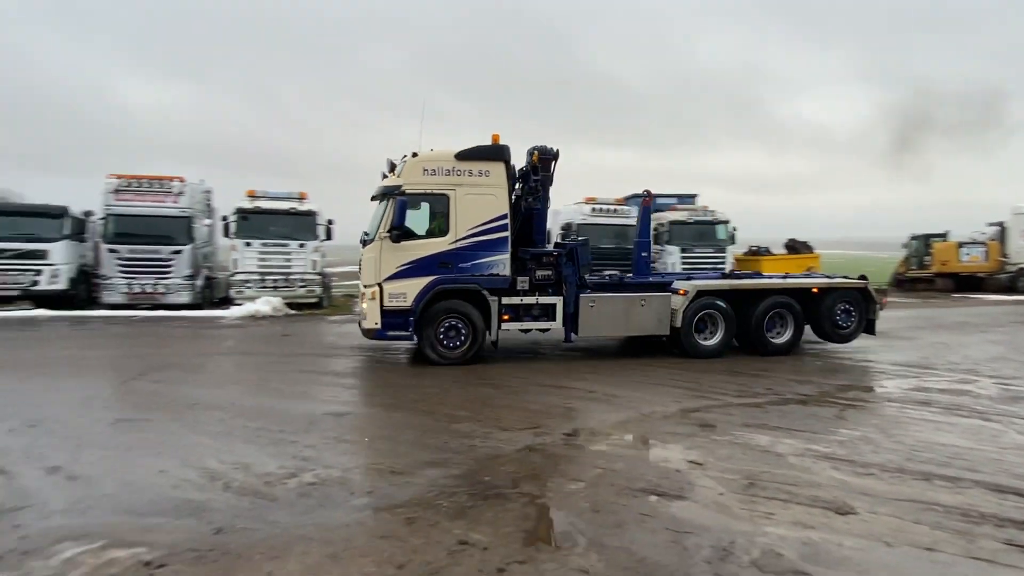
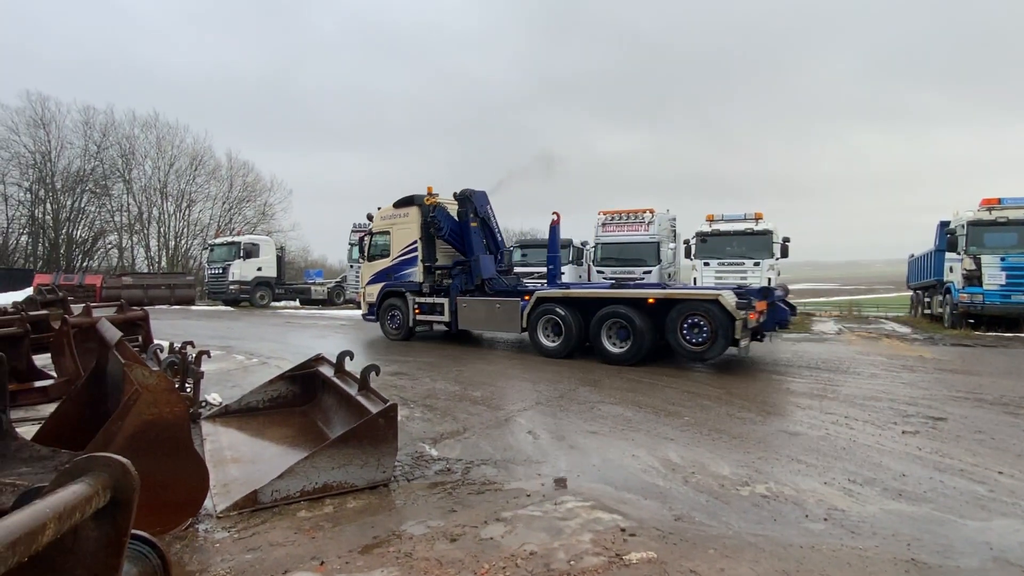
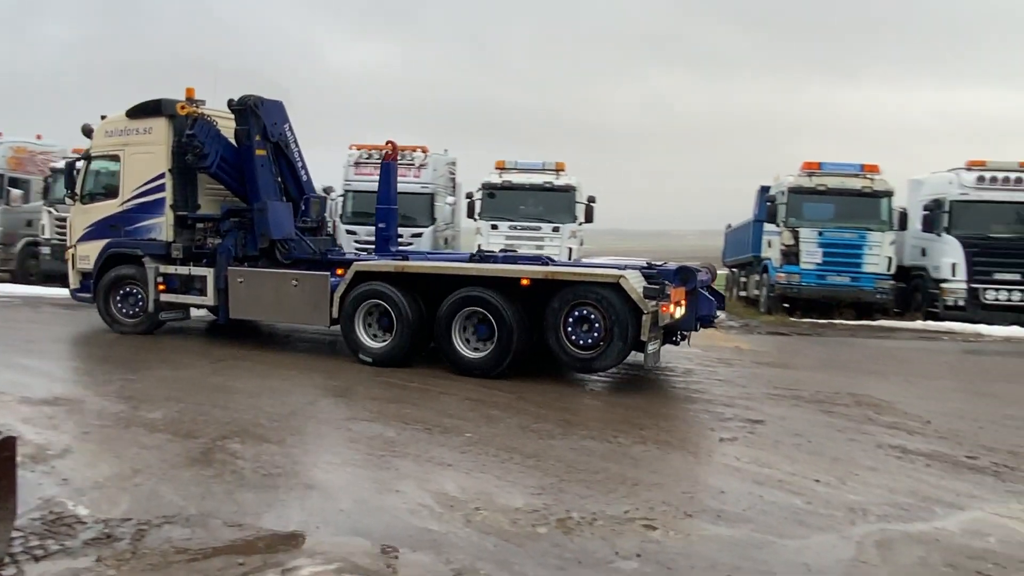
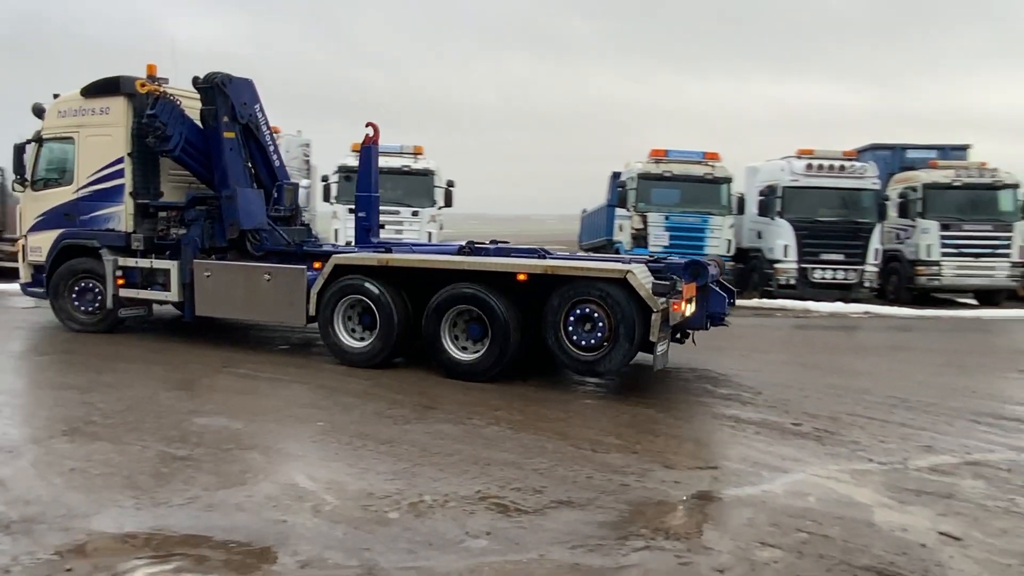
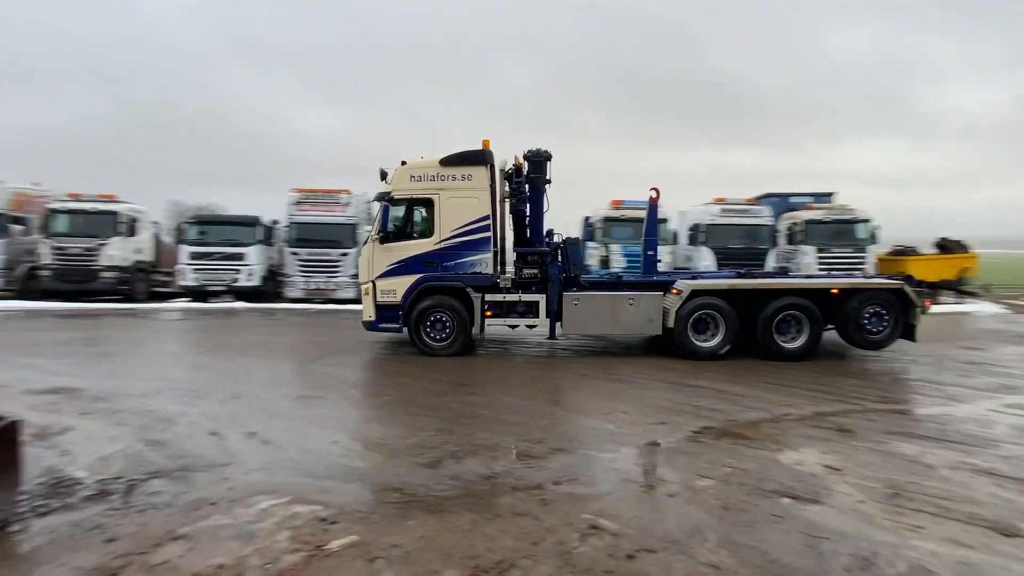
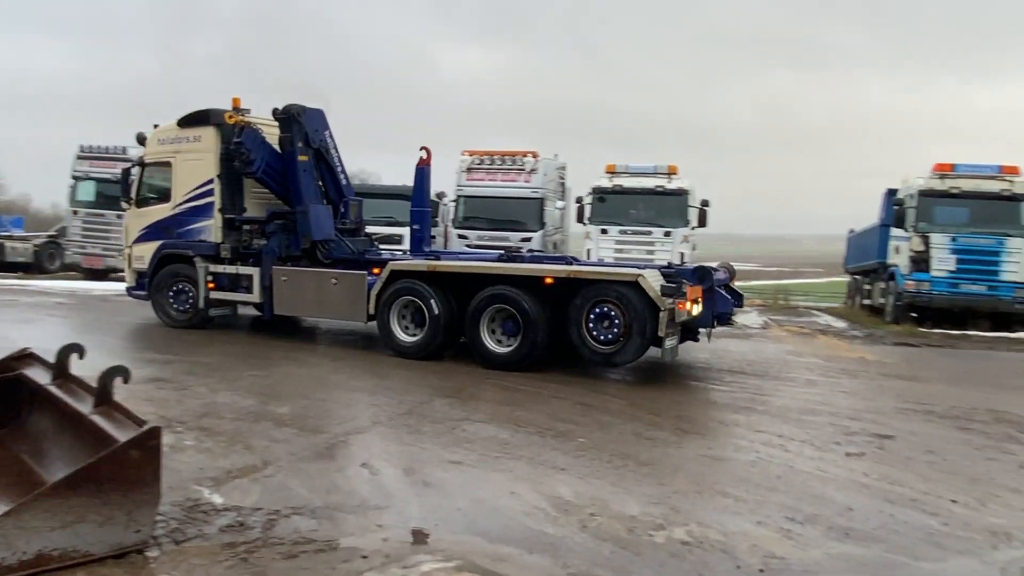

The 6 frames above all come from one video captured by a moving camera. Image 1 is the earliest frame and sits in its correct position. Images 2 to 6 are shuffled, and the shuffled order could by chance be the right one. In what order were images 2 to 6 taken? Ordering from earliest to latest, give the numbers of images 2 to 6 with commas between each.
5, 2, 6, 3, 4
